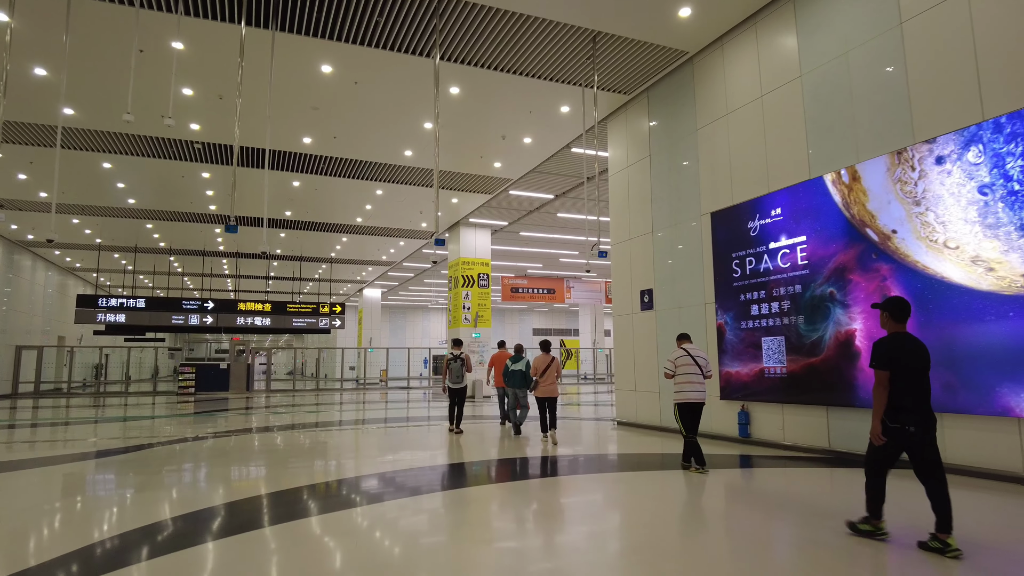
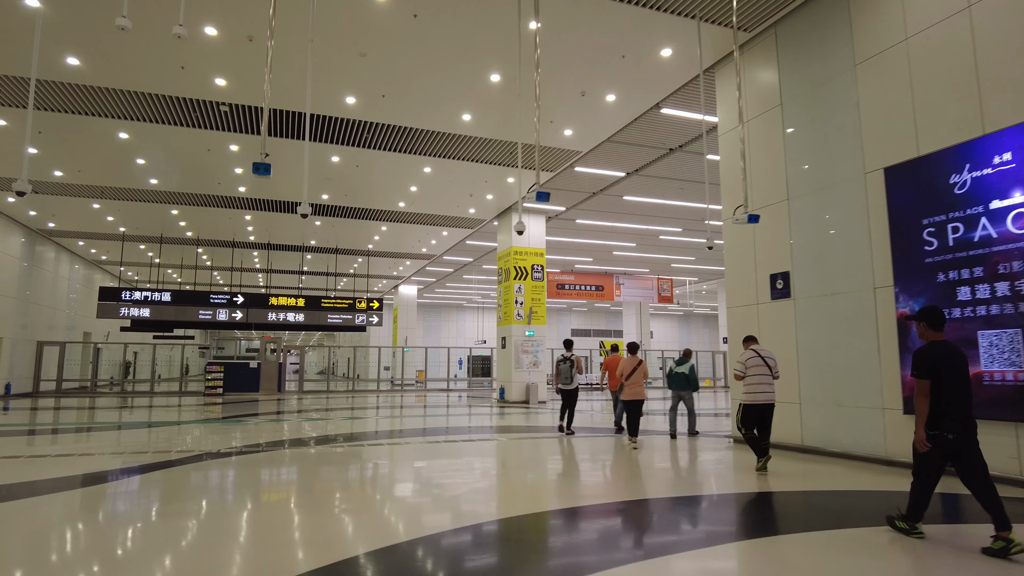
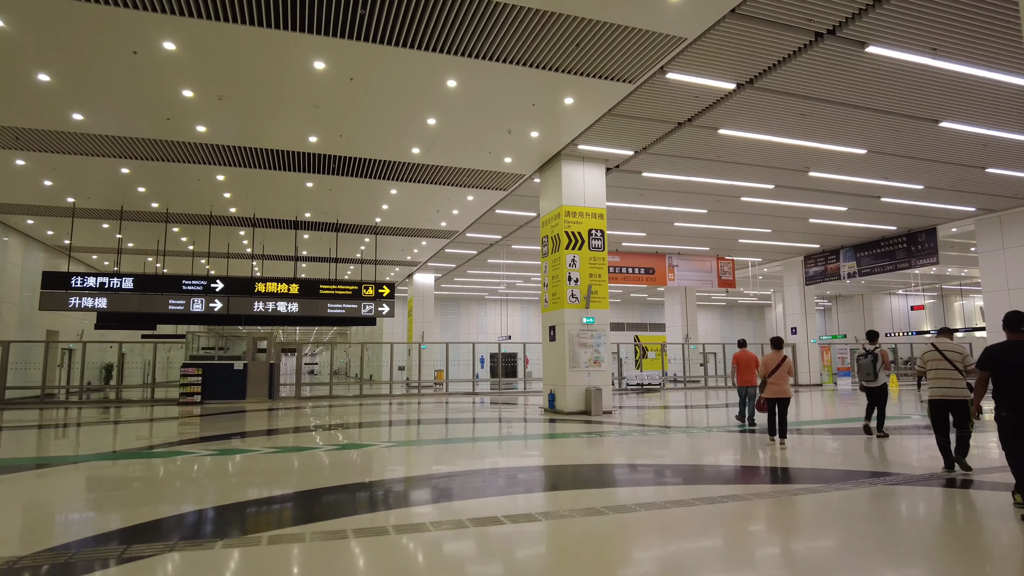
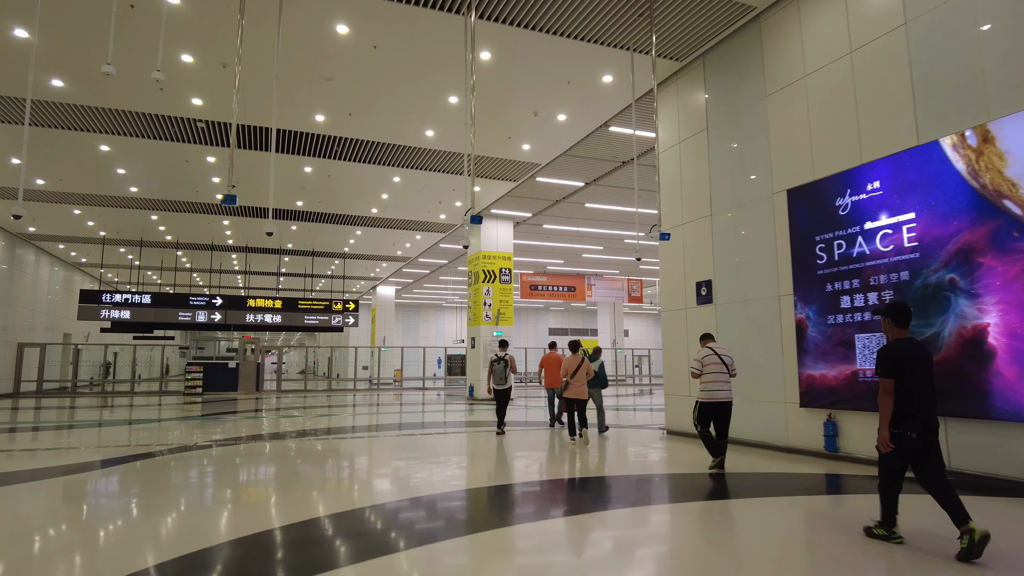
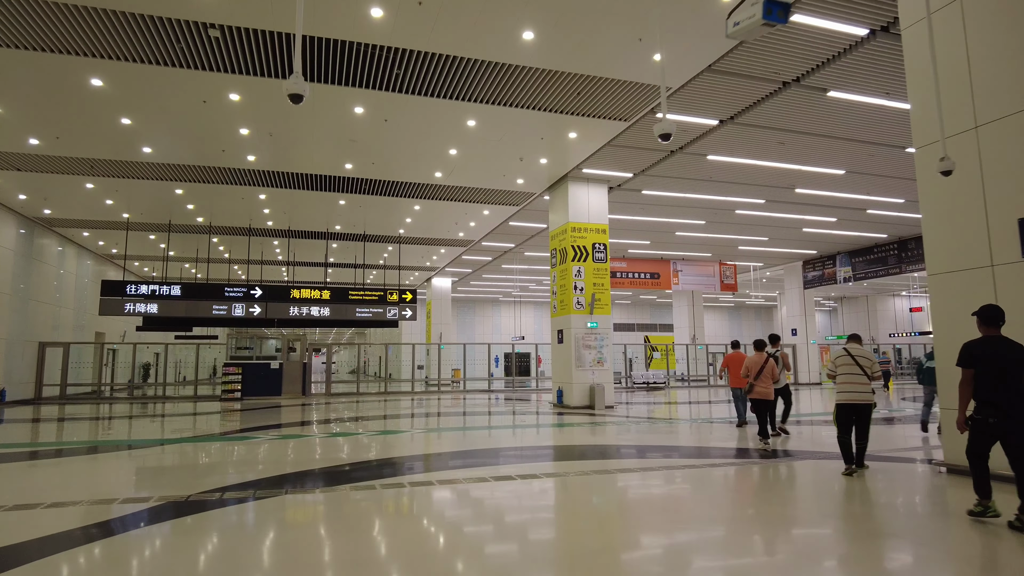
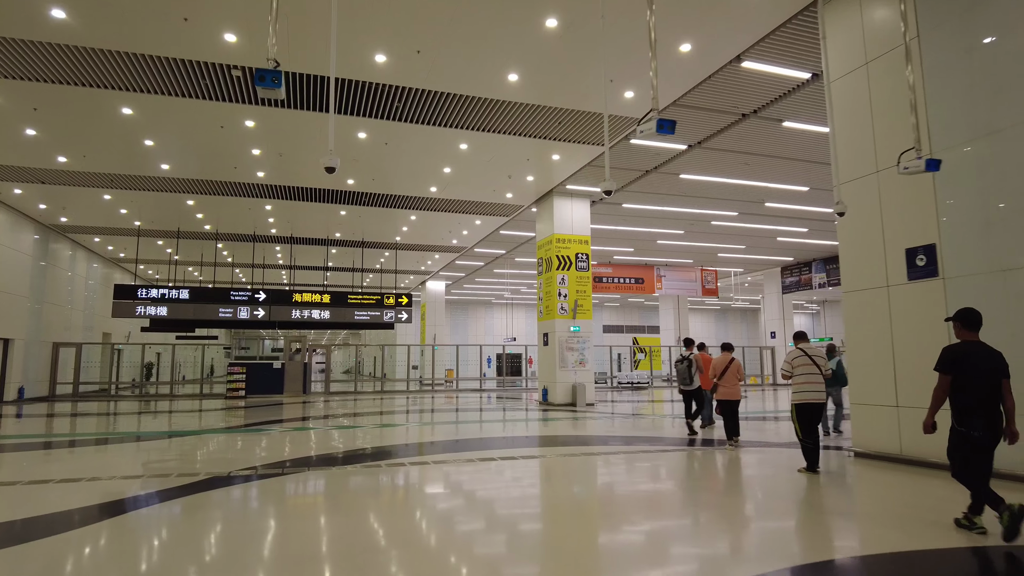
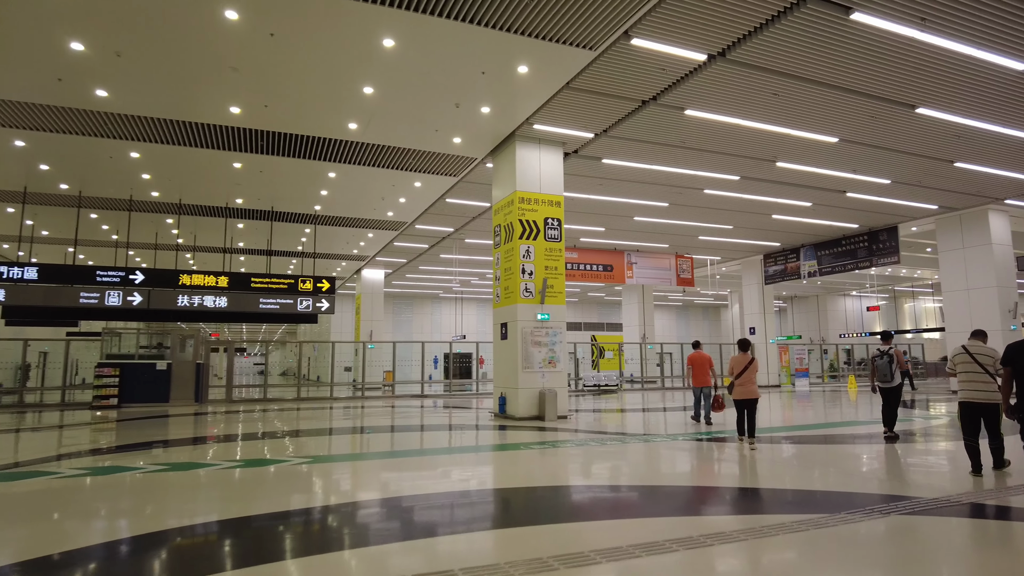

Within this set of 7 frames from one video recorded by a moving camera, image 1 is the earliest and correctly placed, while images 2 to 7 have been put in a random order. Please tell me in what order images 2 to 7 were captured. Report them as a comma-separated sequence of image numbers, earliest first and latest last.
4, 2, 6, 5, 3, 7
